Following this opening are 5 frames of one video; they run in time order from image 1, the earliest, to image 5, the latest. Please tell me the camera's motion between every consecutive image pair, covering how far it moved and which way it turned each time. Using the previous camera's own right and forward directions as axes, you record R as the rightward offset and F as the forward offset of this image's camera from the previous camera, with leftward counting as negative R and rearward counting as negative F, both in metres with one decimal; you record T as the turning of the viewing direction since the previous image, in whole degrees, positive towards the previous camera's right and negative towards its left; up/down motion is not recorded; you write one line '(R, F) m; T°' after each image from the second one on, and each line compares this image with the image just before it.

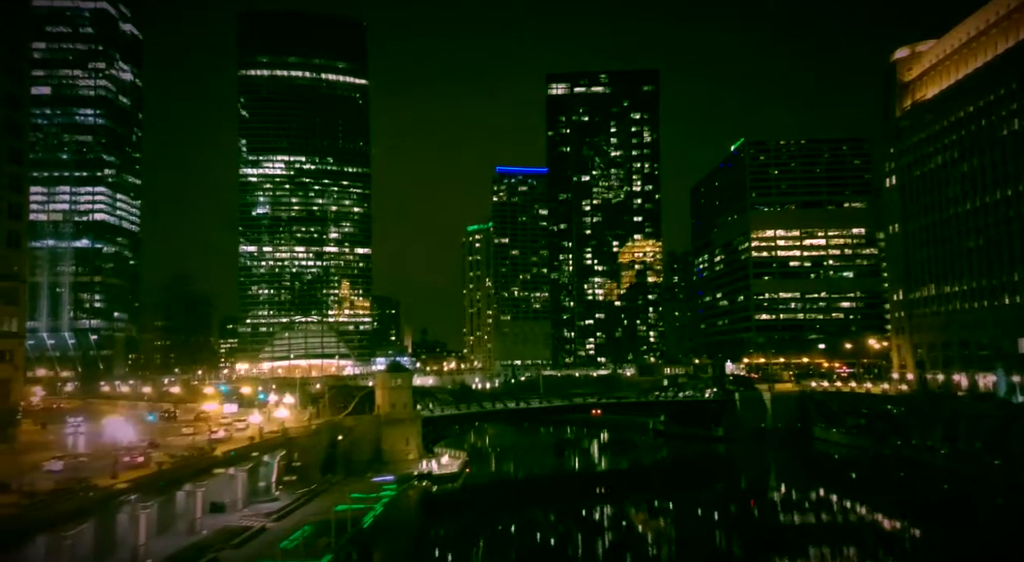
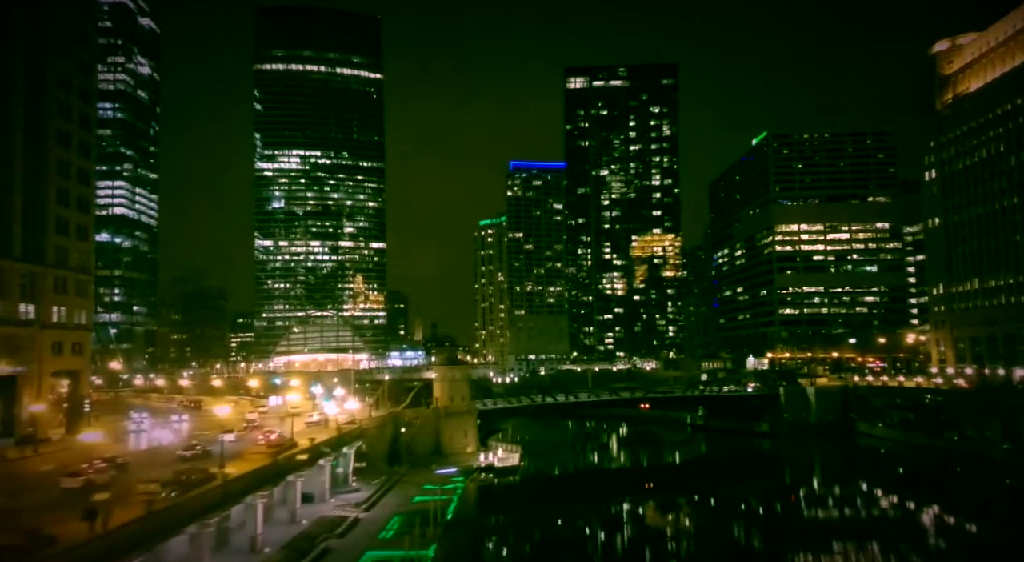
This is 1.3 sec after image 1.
(-4.9, 0.0) m; 0°
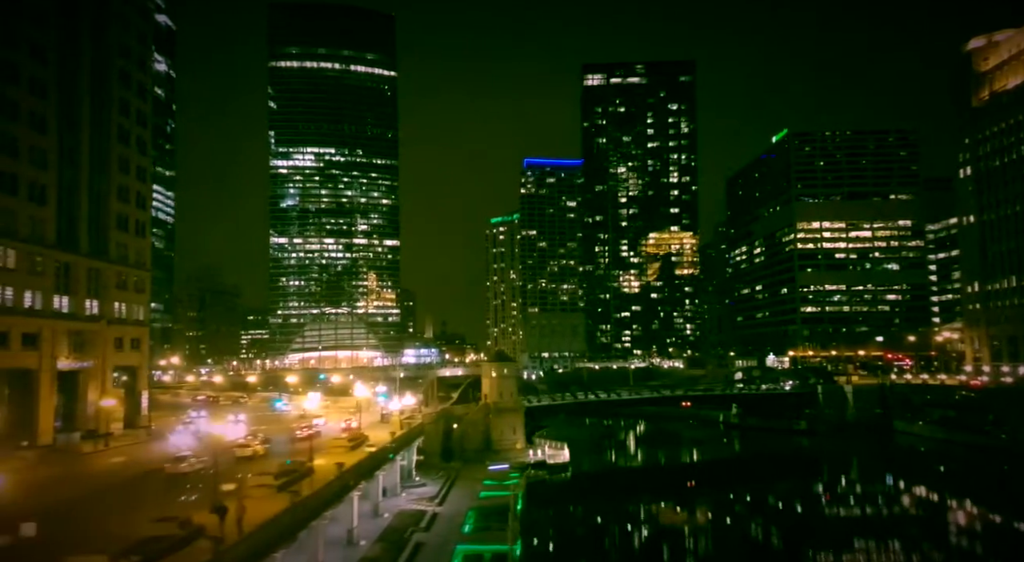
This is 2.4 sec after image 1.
(-4.0, 0.0) m; 0°
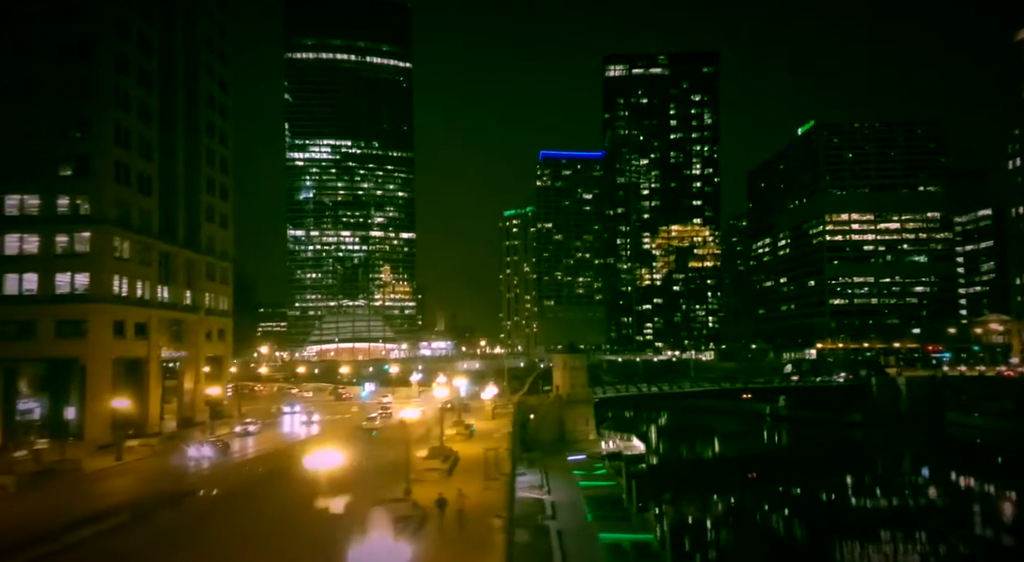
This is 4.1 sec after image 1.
(-6.3, 0.0) m; 0°
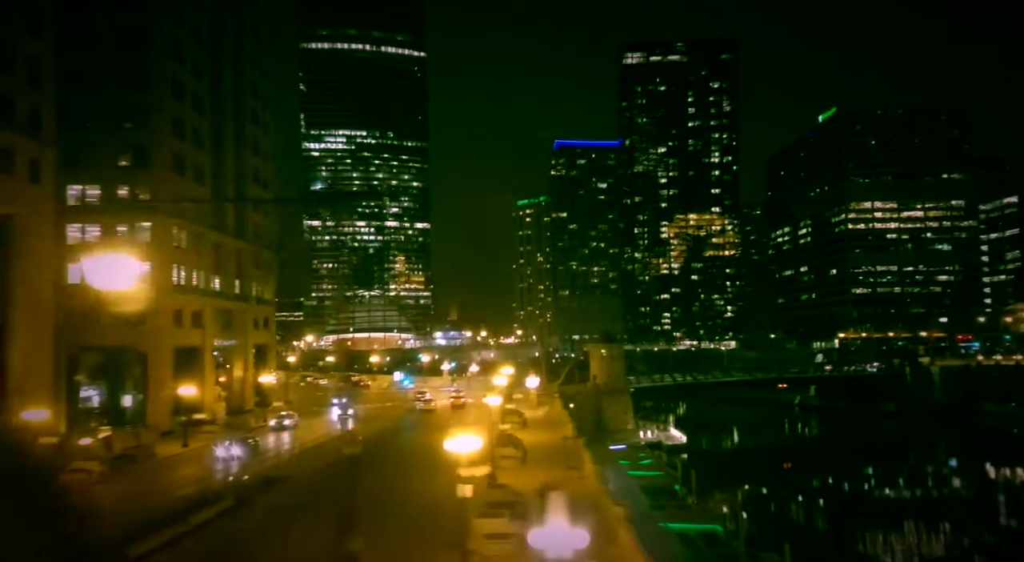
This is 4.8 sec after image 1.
(-2.6, +0.3) m; -1°
